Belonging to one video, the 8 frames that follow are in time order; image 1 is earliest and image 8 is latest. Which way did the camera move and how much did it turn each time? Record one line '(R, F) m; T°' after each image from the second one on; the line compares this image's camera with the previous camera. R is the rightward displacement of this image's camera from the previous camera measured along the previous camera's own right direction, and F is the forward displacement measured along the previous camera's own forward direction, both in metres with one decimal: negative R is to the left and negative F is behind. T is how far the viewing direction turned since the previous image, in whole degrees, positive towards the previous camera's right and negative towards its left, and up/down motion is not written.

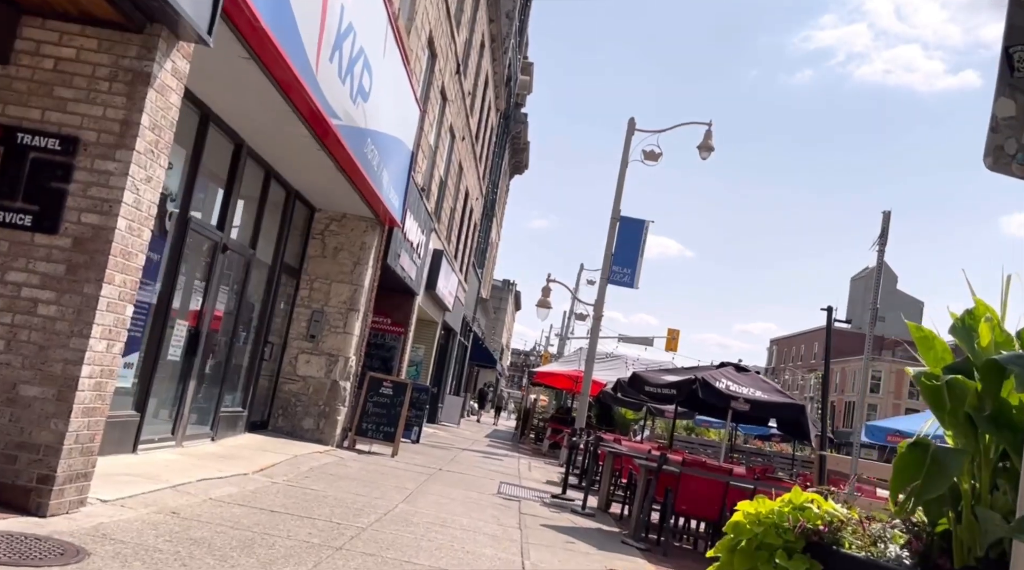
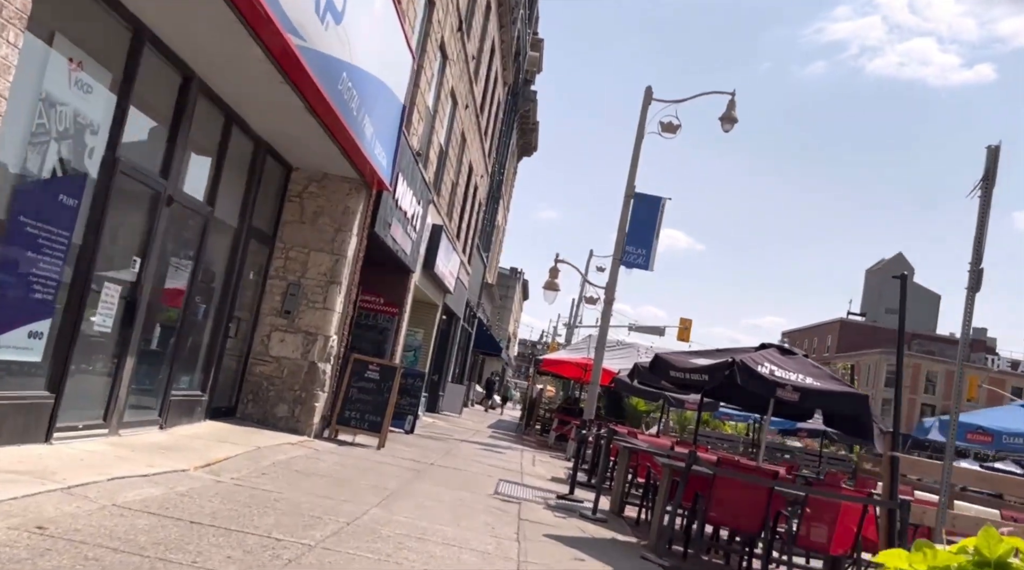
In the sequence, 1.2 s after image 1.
(+0.1, +1.7) m; 0°
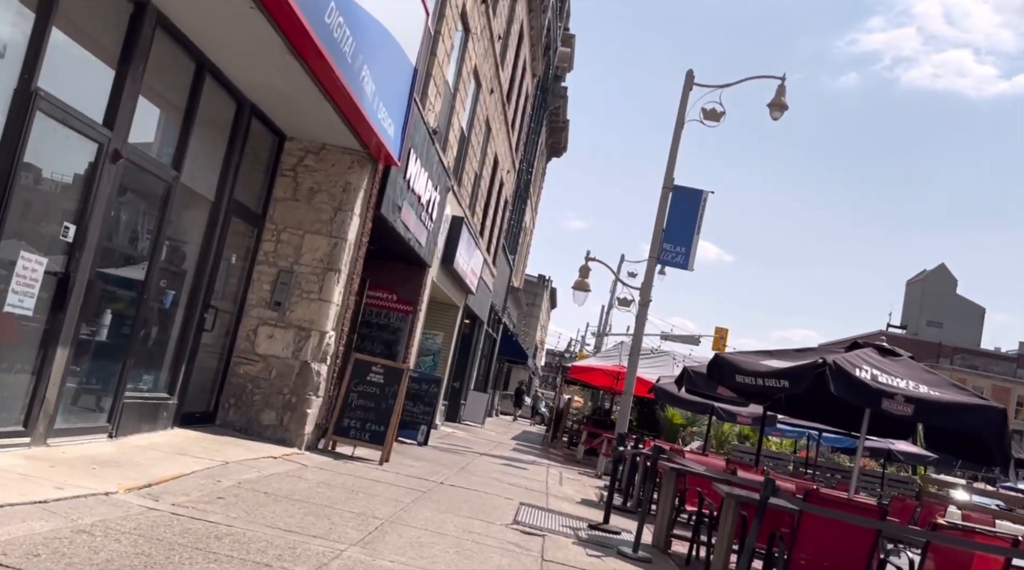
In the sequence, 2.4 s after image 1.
(0.0, +1.8) m; -2°
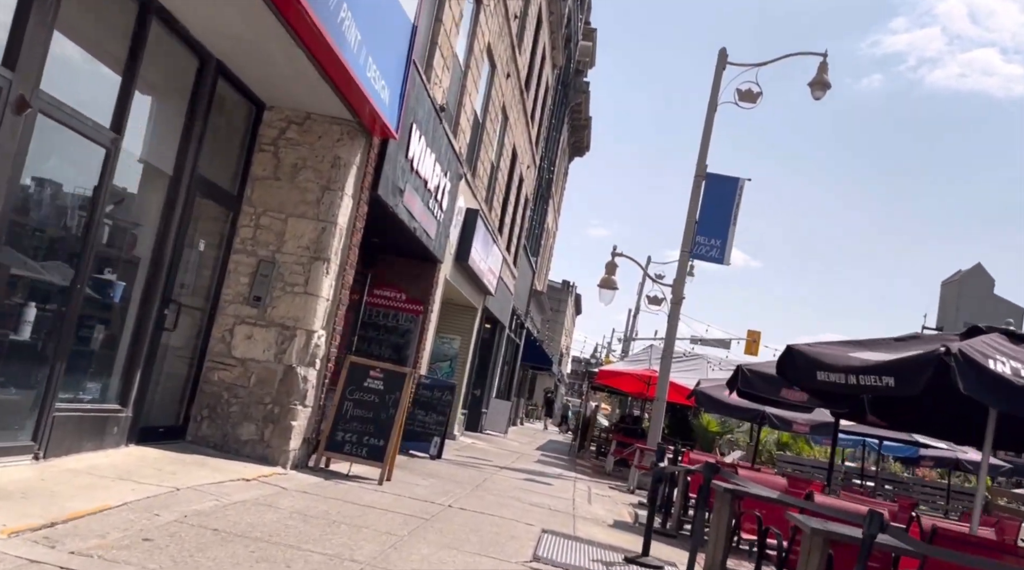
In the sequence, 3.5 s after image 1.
(+0.1, +1.6) m; -1°
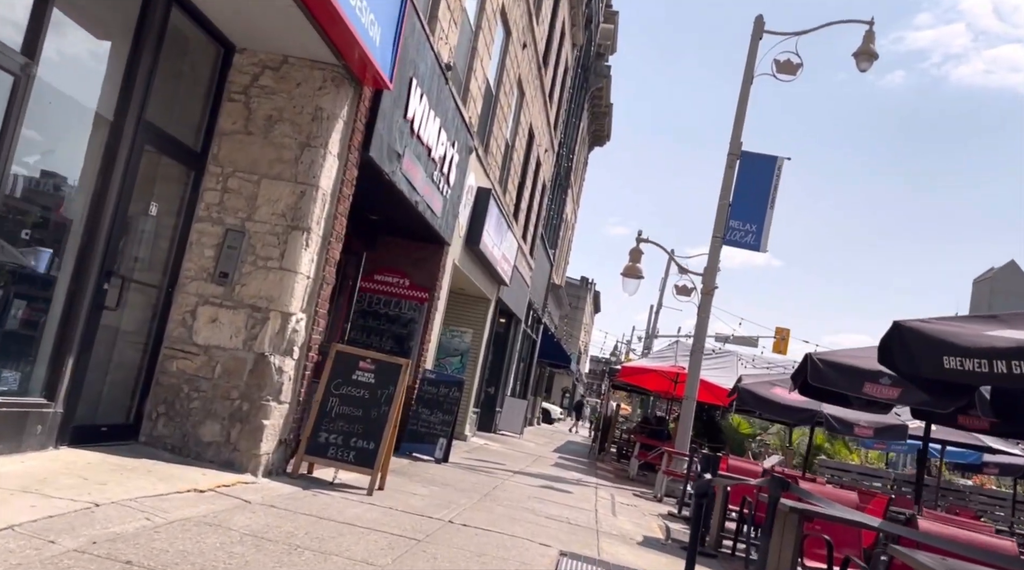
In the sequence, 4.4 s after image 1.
(0.0, +1.5) m; -1°
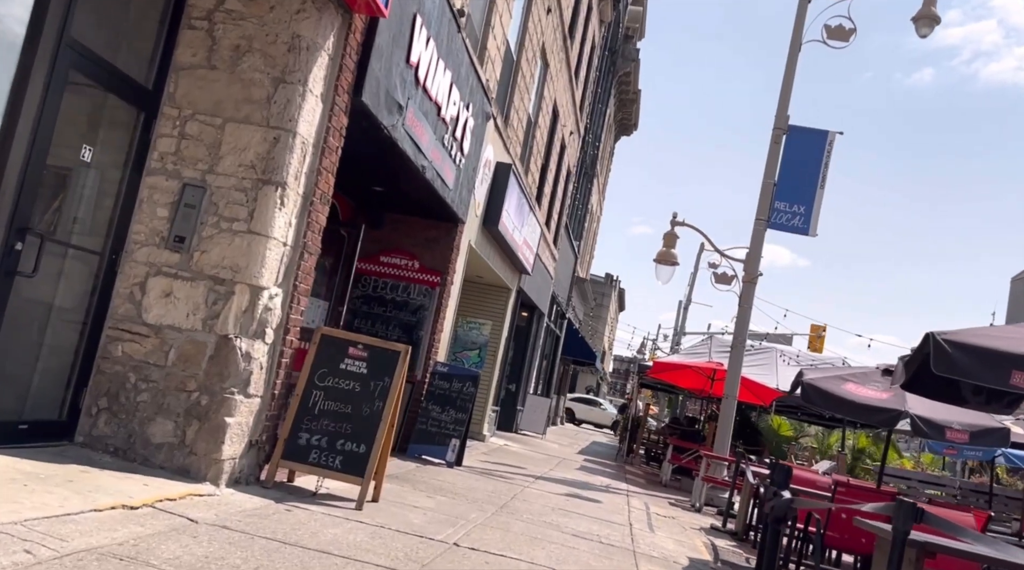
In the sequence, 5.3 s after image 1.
(0.0, +1.5) m; -1°
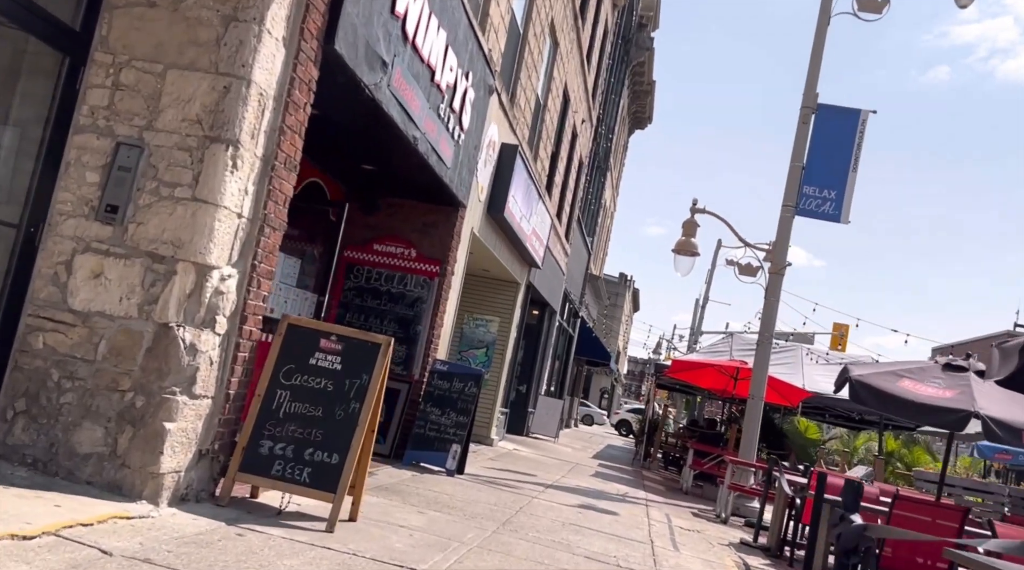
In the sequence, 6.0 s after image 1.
(+0.1, +1.1) m; -1°
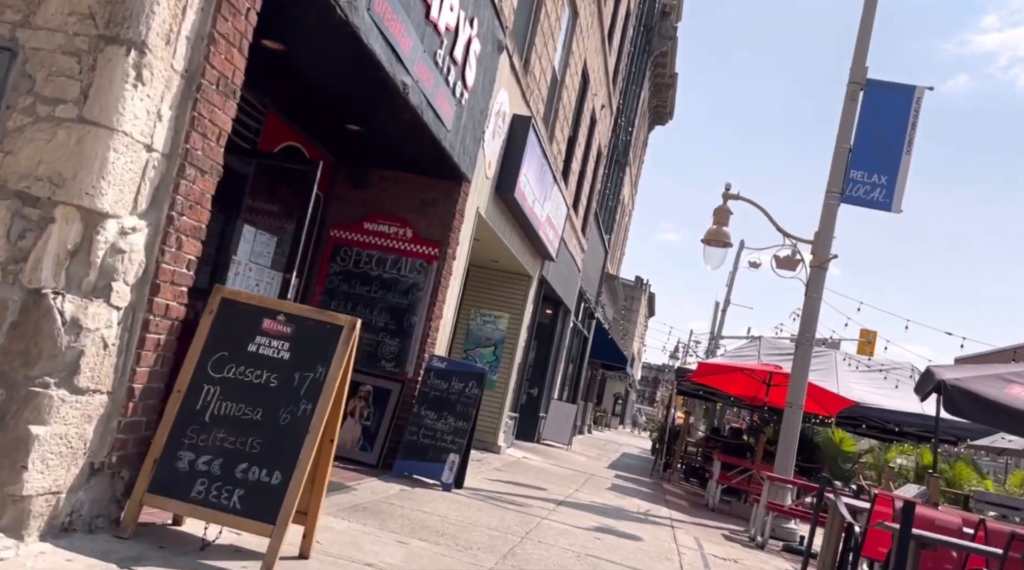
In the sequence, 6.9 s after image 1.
(0.0, +1.5) m; -1°
